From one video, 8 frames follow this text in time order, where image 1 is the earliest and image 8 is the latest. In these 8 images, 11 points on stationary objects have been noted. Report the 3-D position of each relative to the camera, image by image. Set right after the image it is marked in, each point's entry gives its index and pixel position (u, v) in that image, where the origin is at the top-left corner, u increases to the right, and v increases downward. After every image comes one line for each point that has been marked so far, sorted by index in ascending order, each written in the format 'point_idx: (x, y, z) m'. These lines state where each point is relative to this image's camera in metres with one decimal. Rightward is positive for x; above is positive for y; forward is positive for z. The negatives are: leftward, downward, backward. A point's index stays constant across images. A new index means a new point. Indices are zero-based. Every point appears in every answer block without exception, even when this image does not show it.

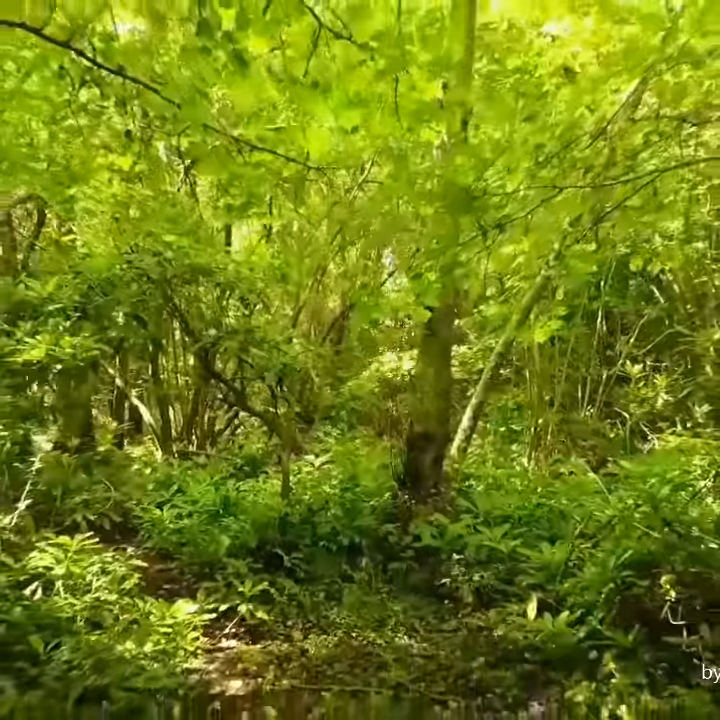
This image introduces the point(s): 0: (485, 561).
0: (+0.7, -1.2, +6.4) m
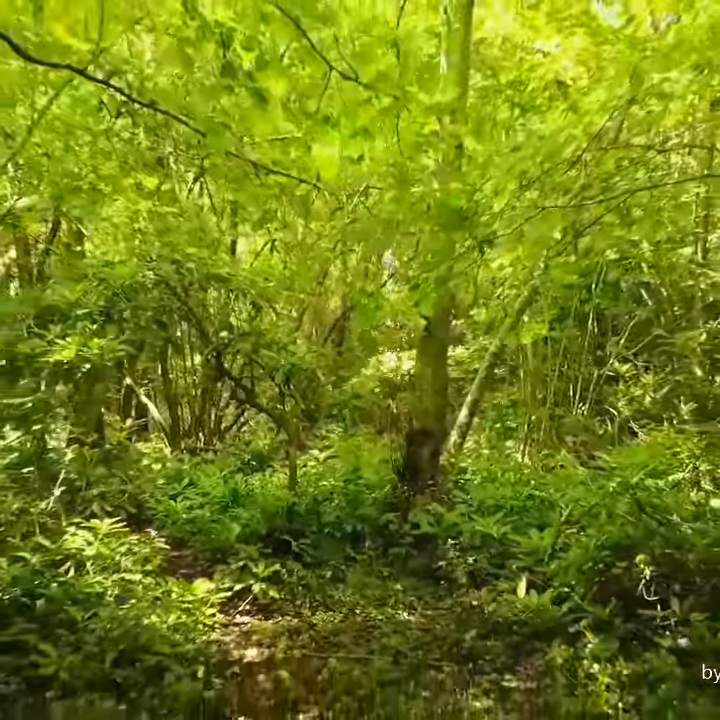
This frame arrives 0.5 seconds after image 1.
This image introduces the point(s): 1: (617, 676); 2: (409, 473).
0: (+0.8, -1.2, +6.9) m
1: (+1.1, -1.4, +4.6) m
2: (+0.4, -0.9, +8.2) m
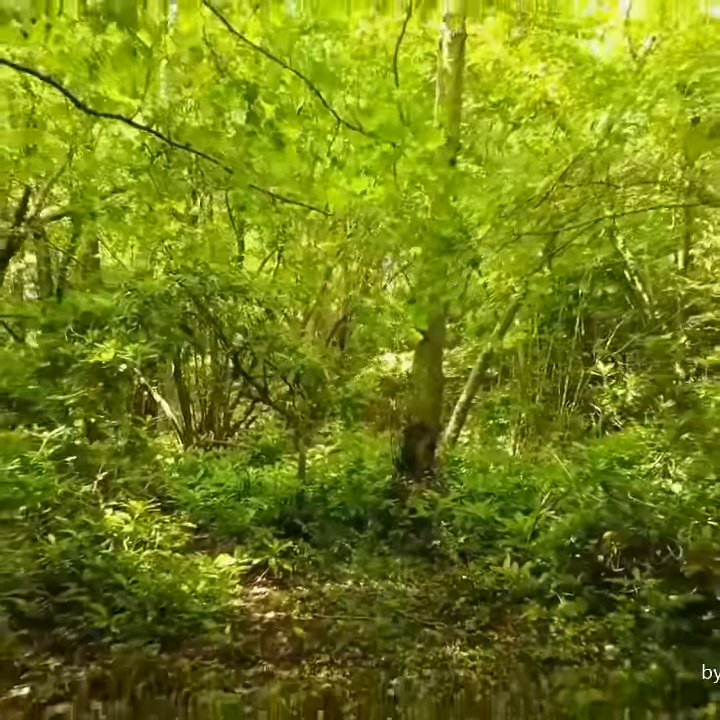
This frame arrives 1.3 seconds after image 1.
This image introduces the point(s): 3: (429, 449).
0: (+0.8, -1.2, +7.7) m
1: (+1.1, -1.4, +5.4) m
2: (+0.4, -0.9, +9.0) m
3: (+0.6, -0.8, +9.0) m
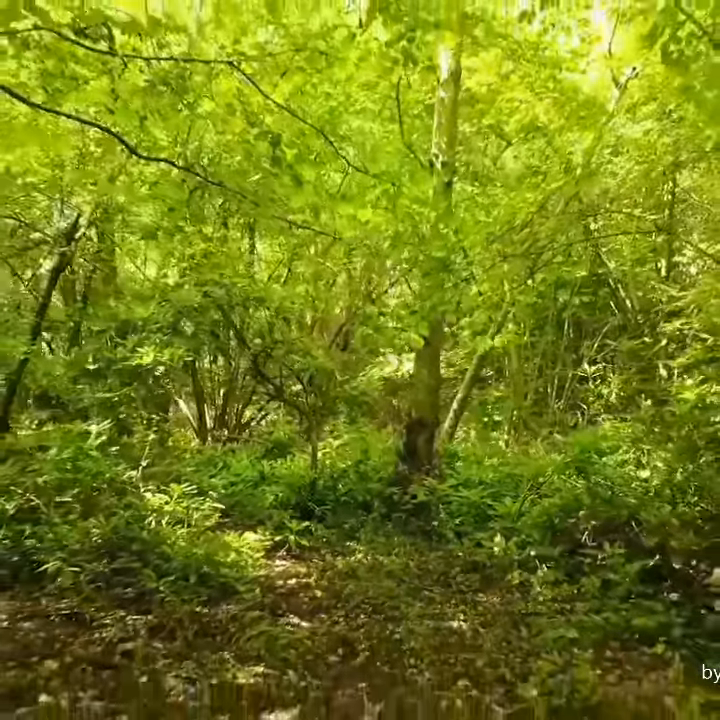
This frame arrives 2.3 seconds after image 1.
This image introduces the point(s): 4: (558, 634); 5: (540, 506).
0: (+0.8, -1.2, +8.7) m
1: (+1.2, -1.4, +6.4) m
2: (+0.5, -0.9, +10.0) m
3: (+0.6, -0.8, +9.9) m
4: (+1.0, -1.4, +5.5) m
5: (+1.3, -1.1, +7.9) m
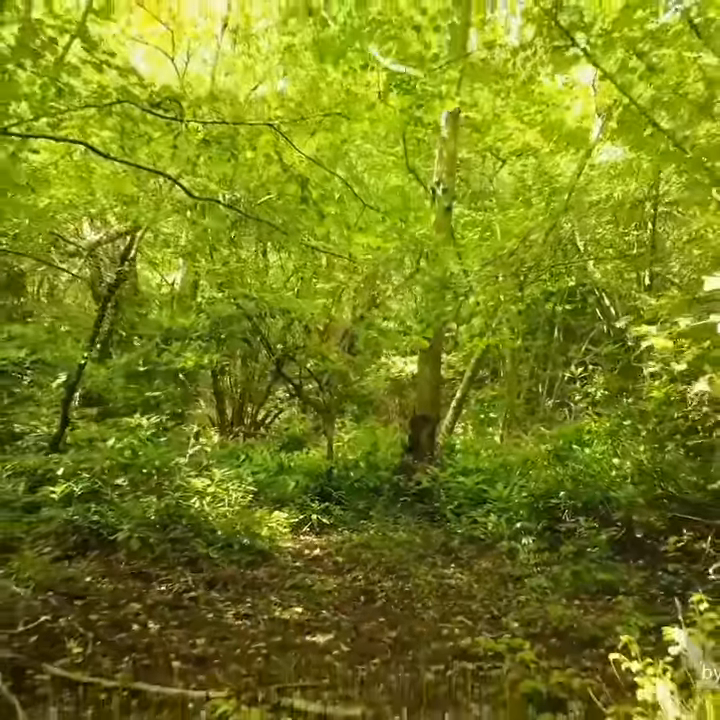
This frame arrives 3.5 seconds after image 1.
0: (+0.9, -1.3, +10.0) m
1: (+1.3, -1.4, +7.7) m
2: (+0.6, -0.9, +11.2) m
3: (+0.7, -0.8, +11.2) m
4: (+1.1, -1.4, +6.8) m
5: (+1.4, -1.1, +9.2) m
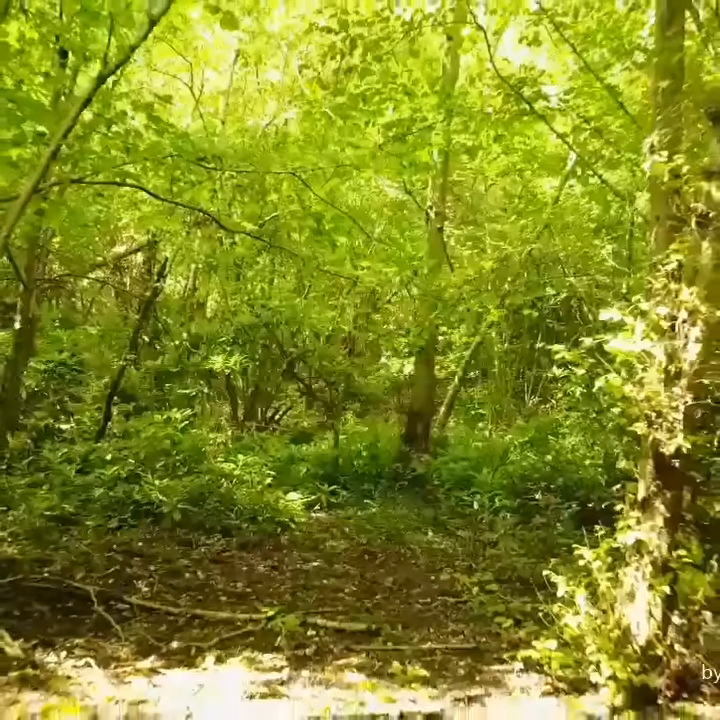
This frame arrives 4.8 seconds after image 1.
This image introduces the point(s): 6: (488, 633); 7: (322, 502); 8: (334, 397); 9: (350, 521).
0: (+1.0, -1.3, +11.4) m
1: (+1.3, -1.4, +9.1) m
2: (+0.6, -0.9, +12.7) m
3: (+0.8, -0.8, +12.7) m
4: (+1.2, -1.4, +8.2) m
5: (+1.5, -1.1, +10.6) m
6: (+0.7, -1.4, +5.5) m
7: (-0.4, -1.4, +10.7) m
8: (-0.3, -0.5, +13.0) m
9: (-0.1, -1.5, +9.5) m
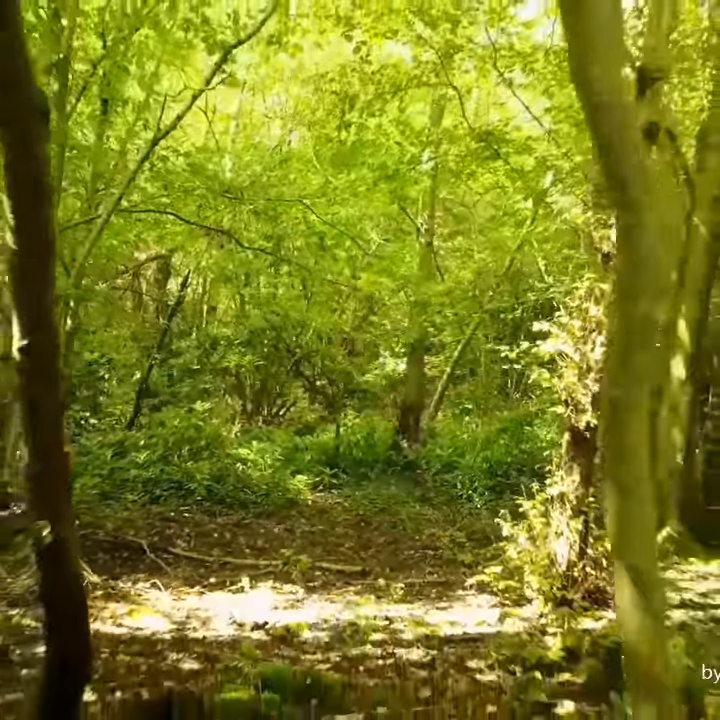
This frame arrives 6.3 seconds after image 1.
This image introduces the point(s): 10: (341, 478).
0: (+1.0, -1.3, +13.0) m
1: (+1.3, -1.4, +10.7) m
2: (+0.6, -0.9, +14.3) m
3: (+0.8, -0.8, +14.3) m
4: (+1.1, -1.4, +9.8) m
5: (+1.5, -1.1, +12.2) m
6: (+0.6, -1.4, +7.1) m
7: (-0.4, -1.4, +12.2) m
8: (-0.4, -0.5, +14.6) m
9: (-0.1, -1.5, +11.1) m
10: (-0.2, -1.4, +12.6) m
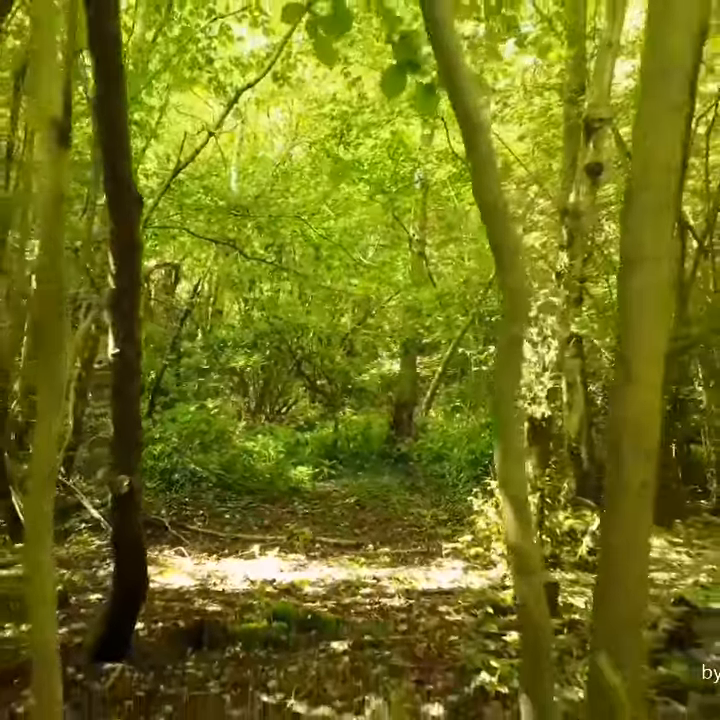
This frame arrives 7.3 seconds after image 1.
0: (+0.9, -1.3, +14.1) m
1: (+1.3, -1.4, +11.8) m
2: (+0.5, -0.9, +15.4) m
3: (+0.7, -0.8, +15.4) m
4: (+1.1, -1.5, +10.9) m
5: (+1.4, -1.1, +13.3) m
6: (+0.6, -1.4, +8.2) m
7: (-0.5, -1.4, +13.3) m
8: (-0.4, -0.5, +15.7) m
9: (-0.2, -1.5, +12.2) m
10: (-0.2, -1.4, +13.7) m
